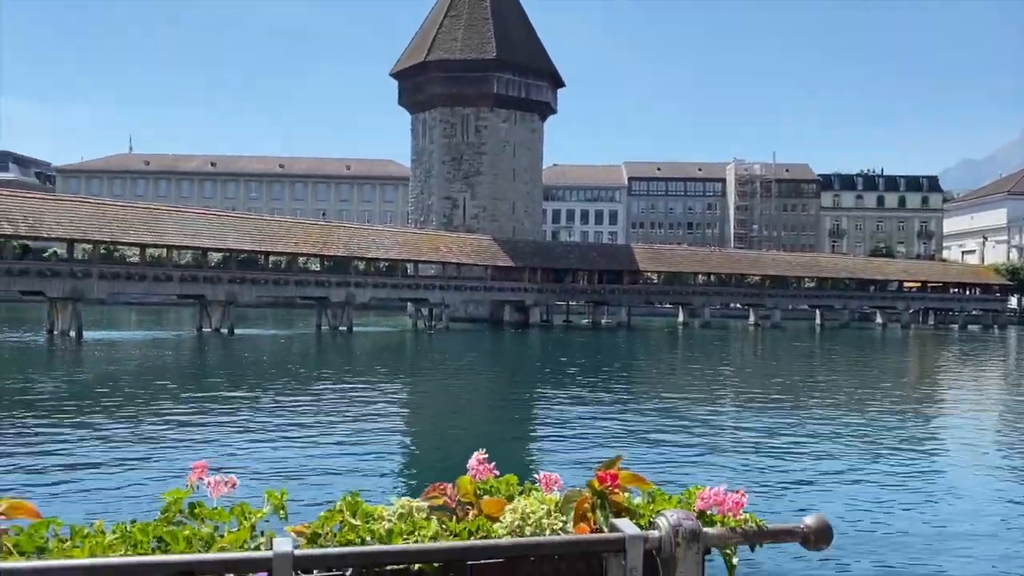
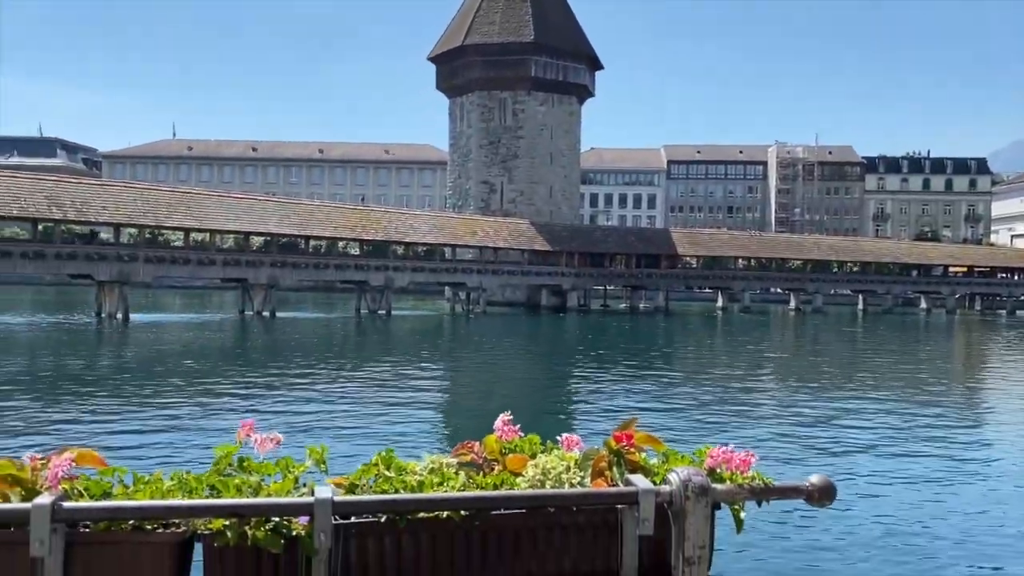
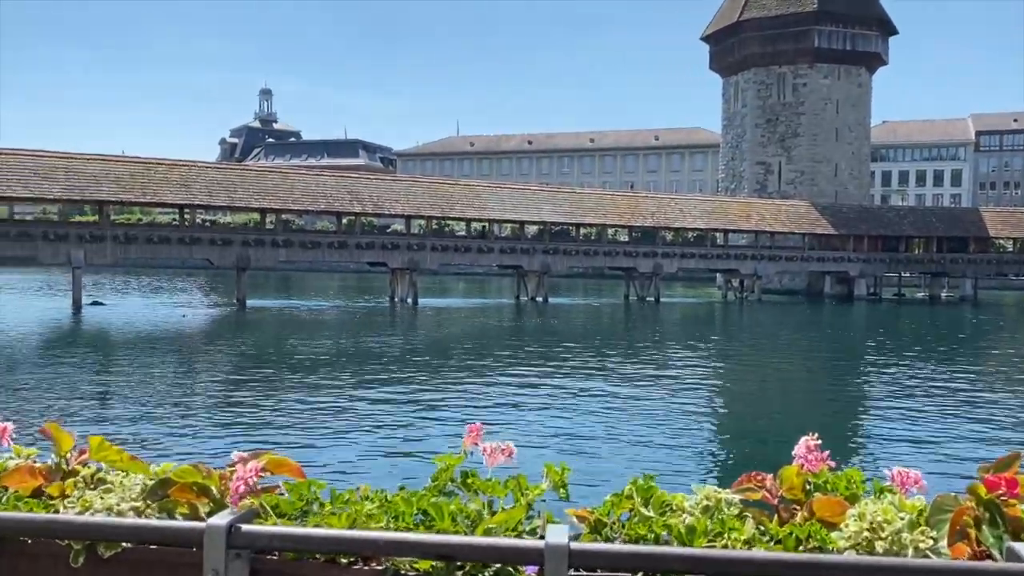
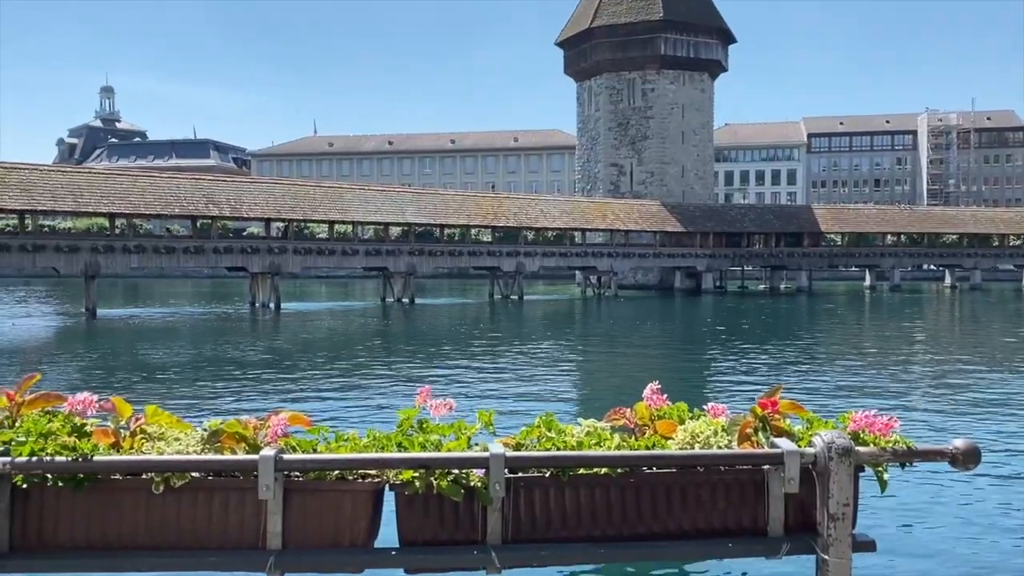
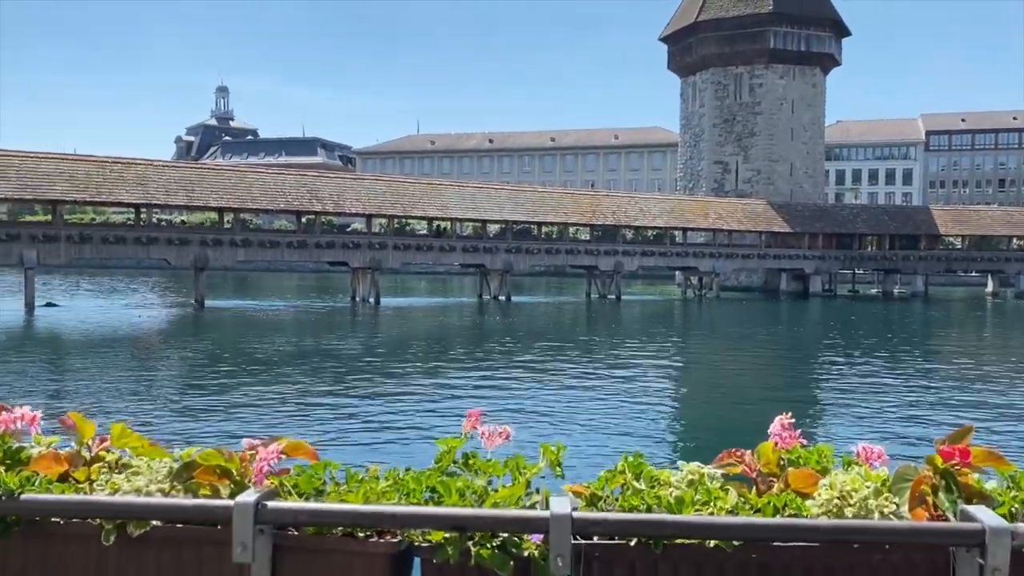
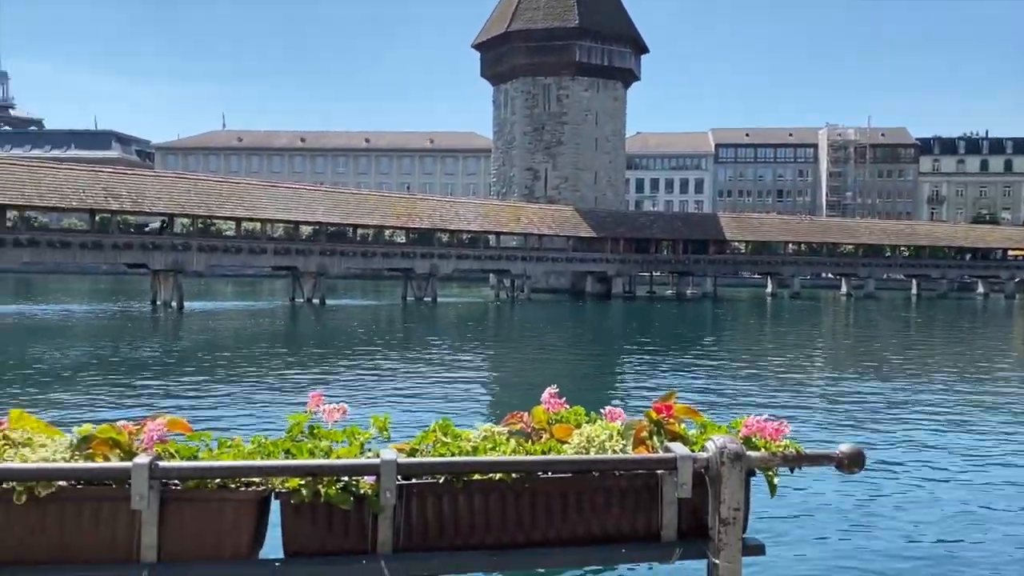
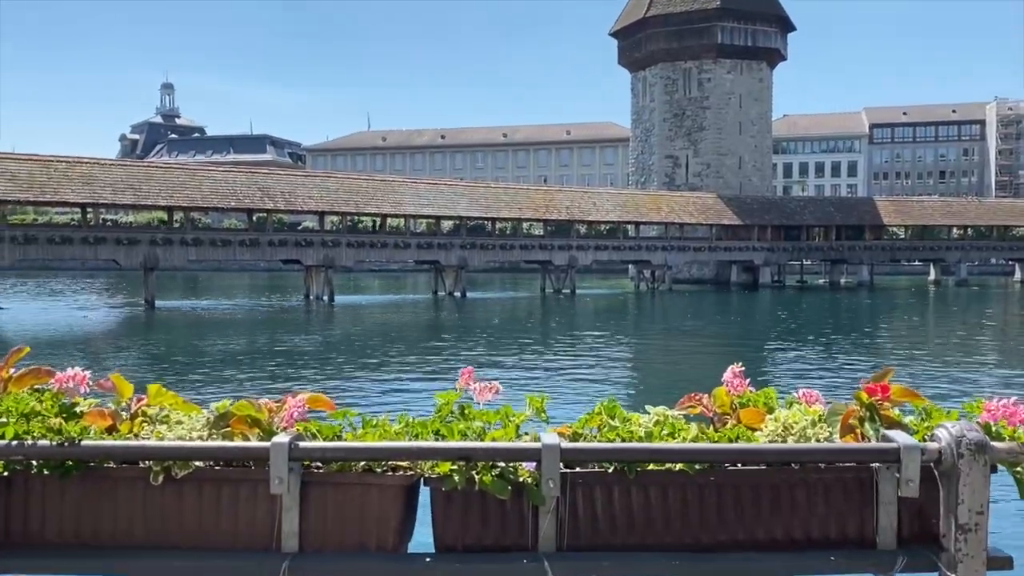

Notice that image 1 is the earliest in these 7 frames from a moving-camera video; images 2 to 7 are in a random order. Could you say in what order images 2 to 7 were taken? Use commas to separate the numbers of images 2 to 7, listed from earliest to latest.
2, 6, 4, 7, 5, 3
